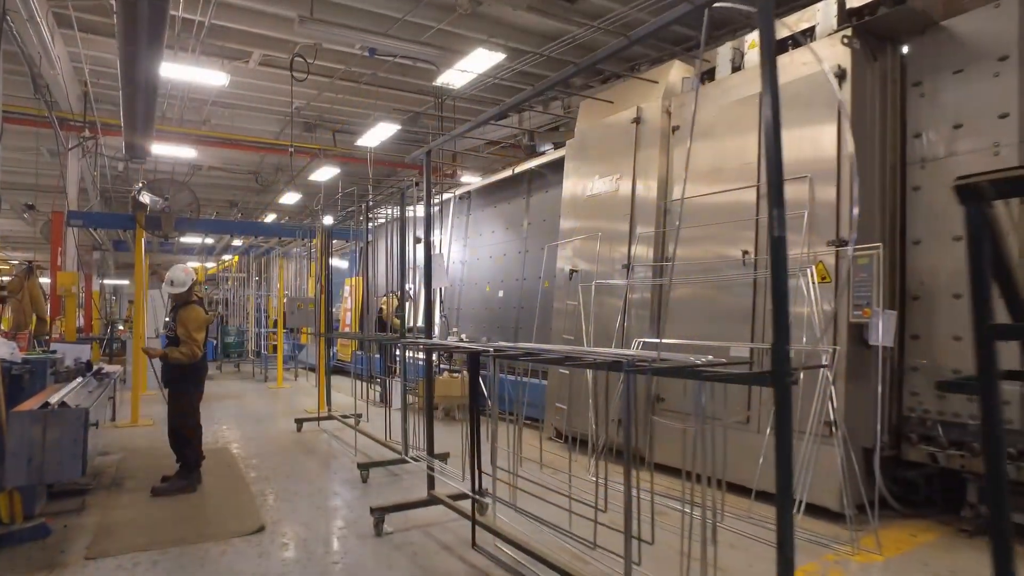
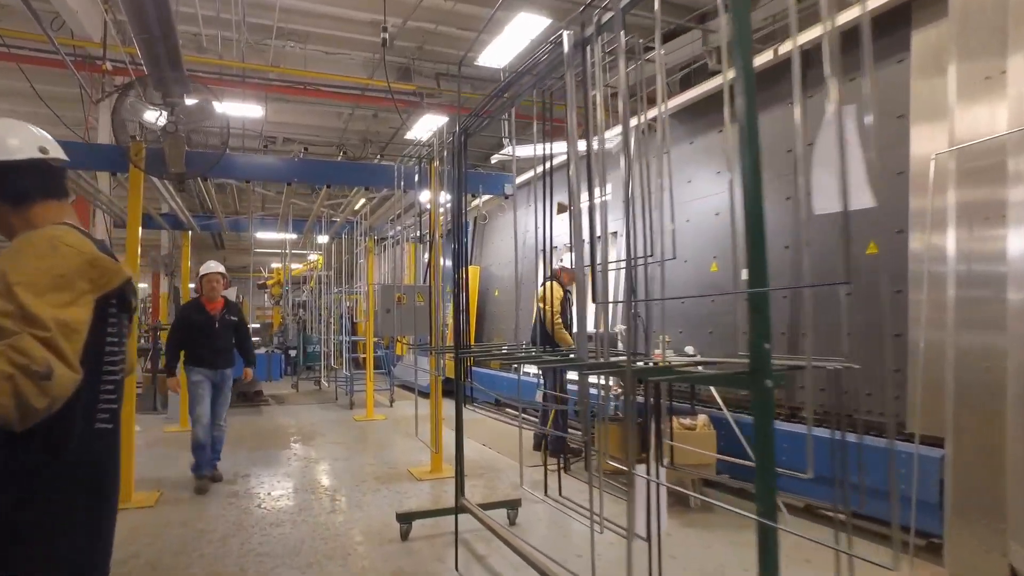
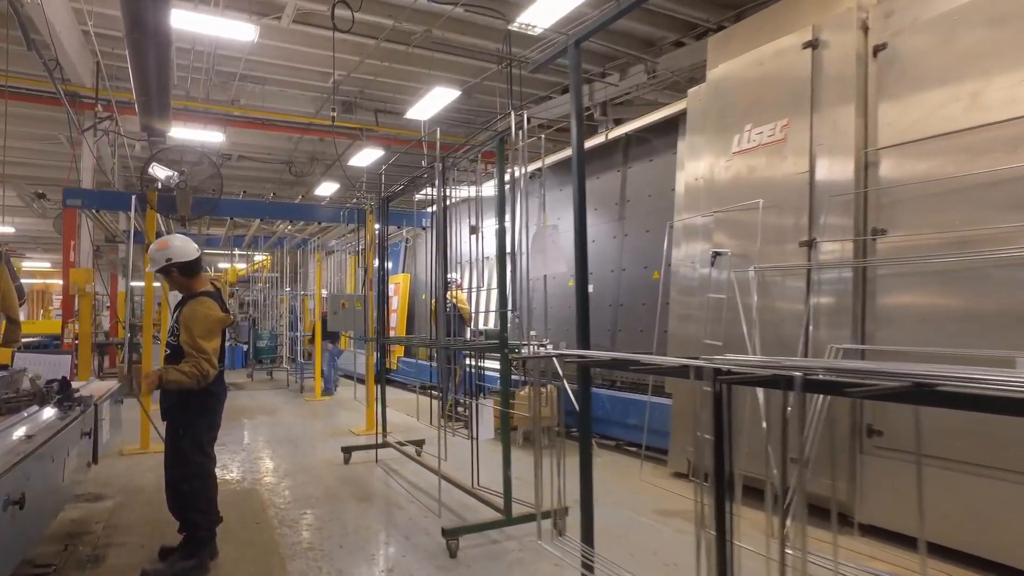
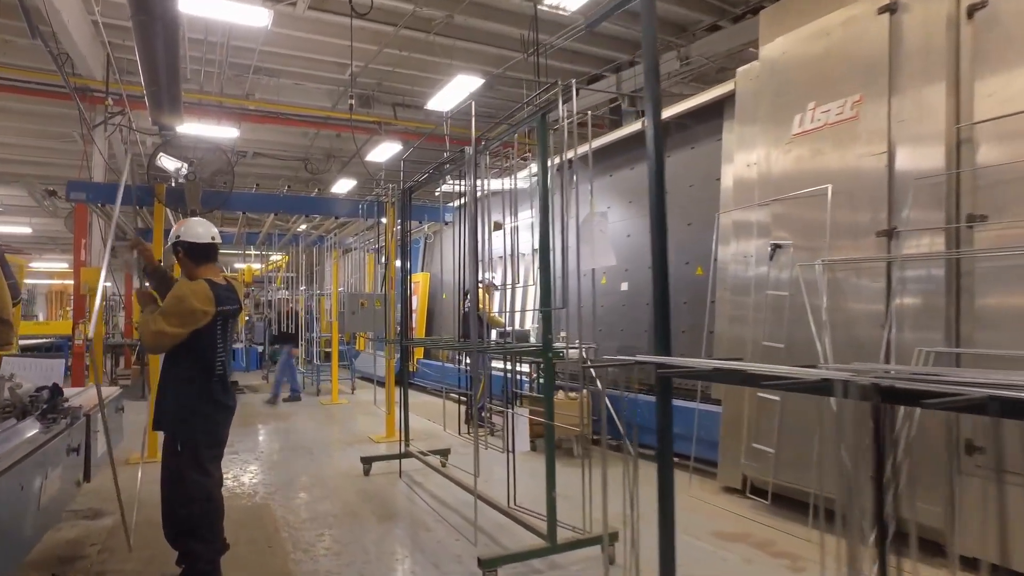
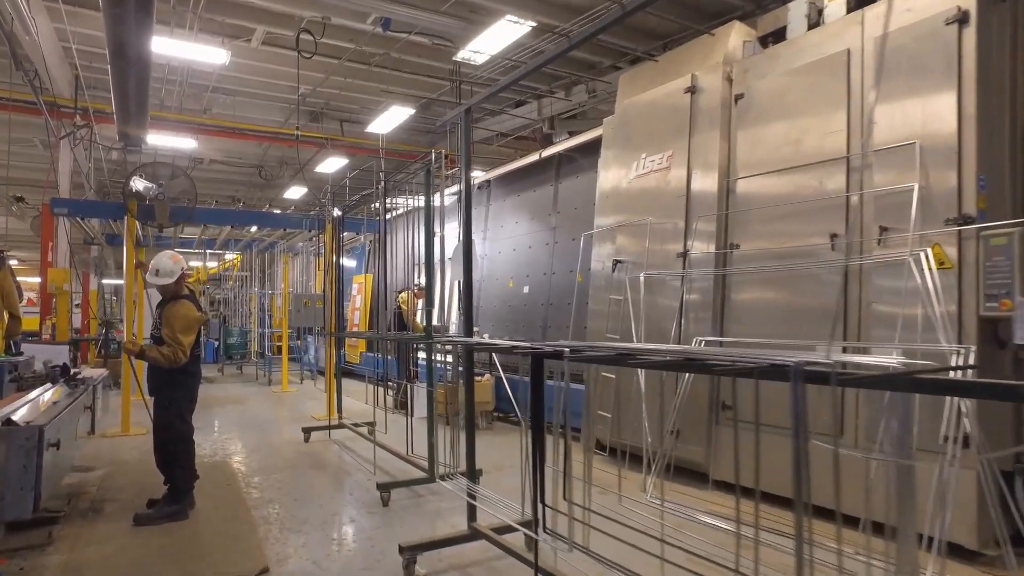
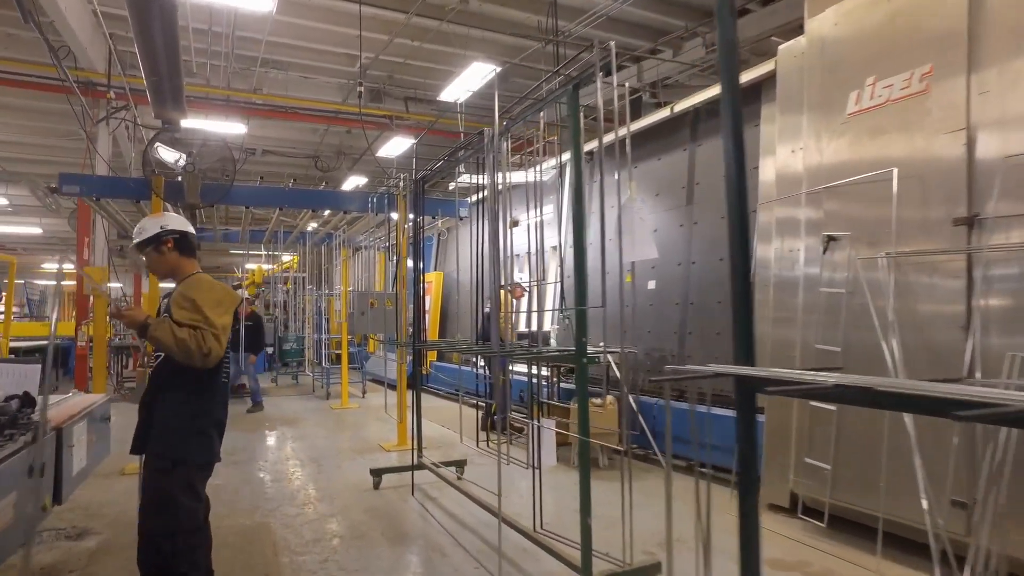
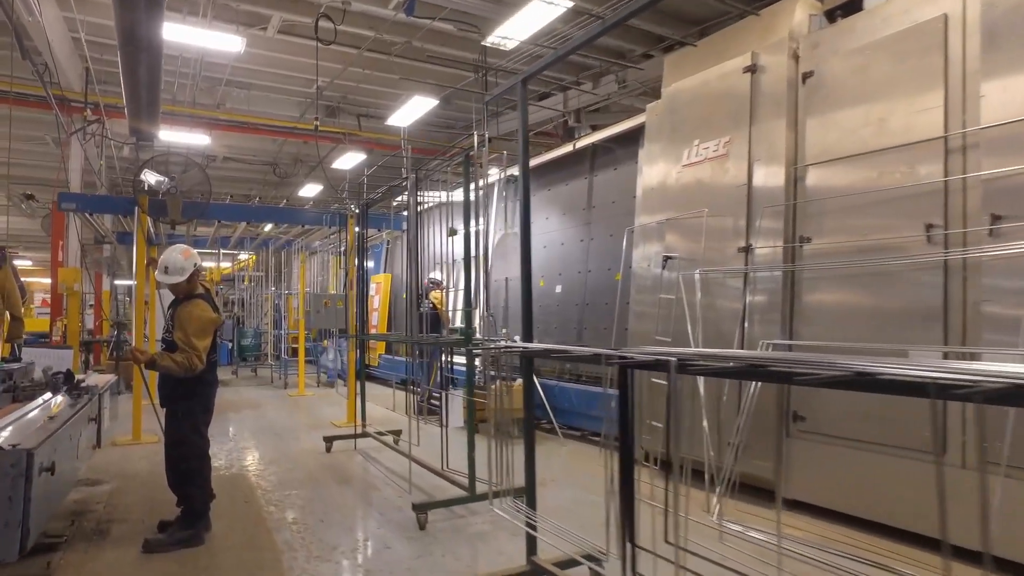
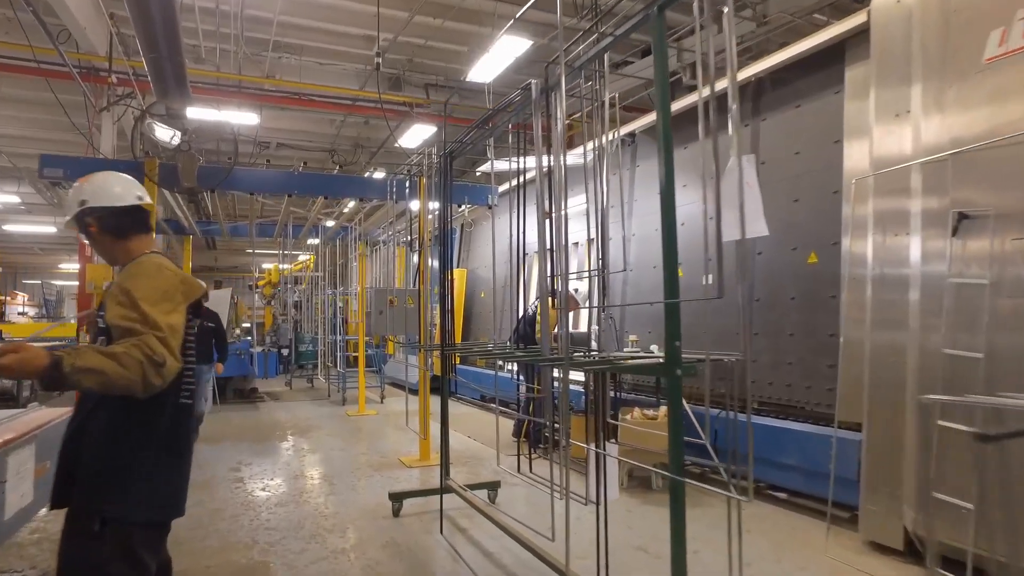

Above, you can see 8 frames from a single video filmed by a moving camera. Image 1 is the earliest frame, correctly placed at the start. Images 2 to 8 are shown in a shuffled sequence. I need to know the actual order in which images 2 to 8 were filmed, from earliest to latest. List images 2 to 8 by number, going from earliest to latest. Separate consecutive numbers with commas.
5, 7, 3, 4, 6, 8, 2
